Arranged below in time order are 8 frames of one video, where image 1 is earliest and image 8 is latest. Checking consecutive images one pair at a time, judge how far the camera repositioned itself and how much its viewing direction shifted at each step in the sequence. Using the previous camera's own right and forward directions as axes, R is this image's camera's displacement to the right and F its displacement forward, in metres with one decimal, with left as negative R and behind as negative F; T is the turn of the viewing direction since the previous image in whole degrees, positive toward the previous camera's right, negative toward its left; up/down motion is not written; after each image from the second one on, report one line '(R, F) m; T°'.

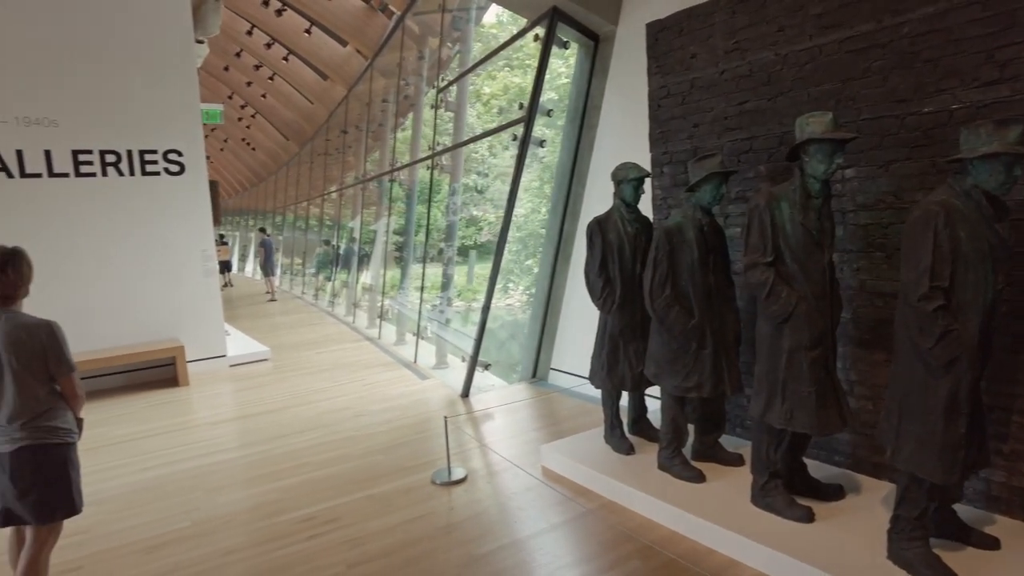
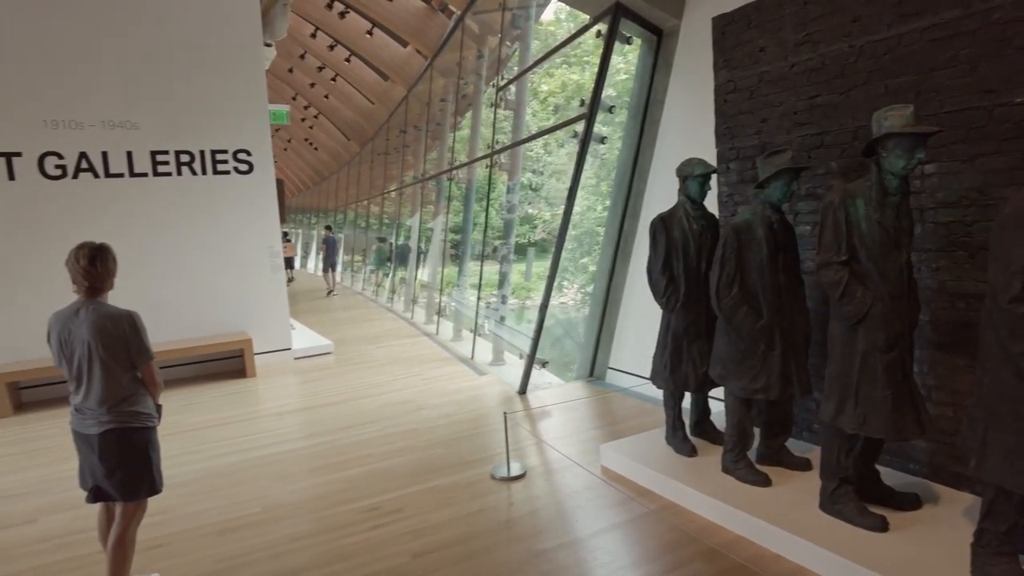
(-0.1, 0.0) m; -5°
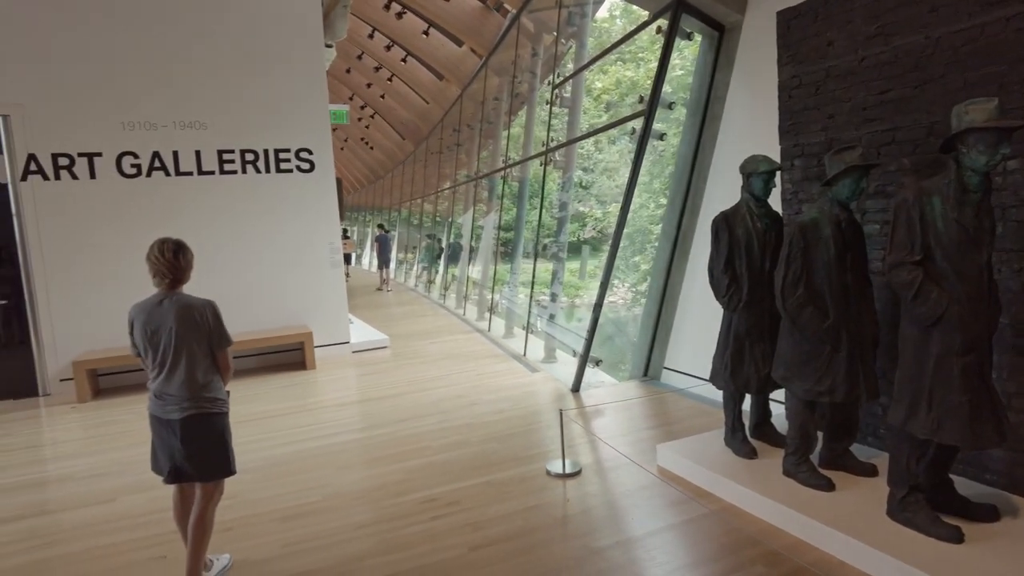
(-0.1, 0.0) m; -4°
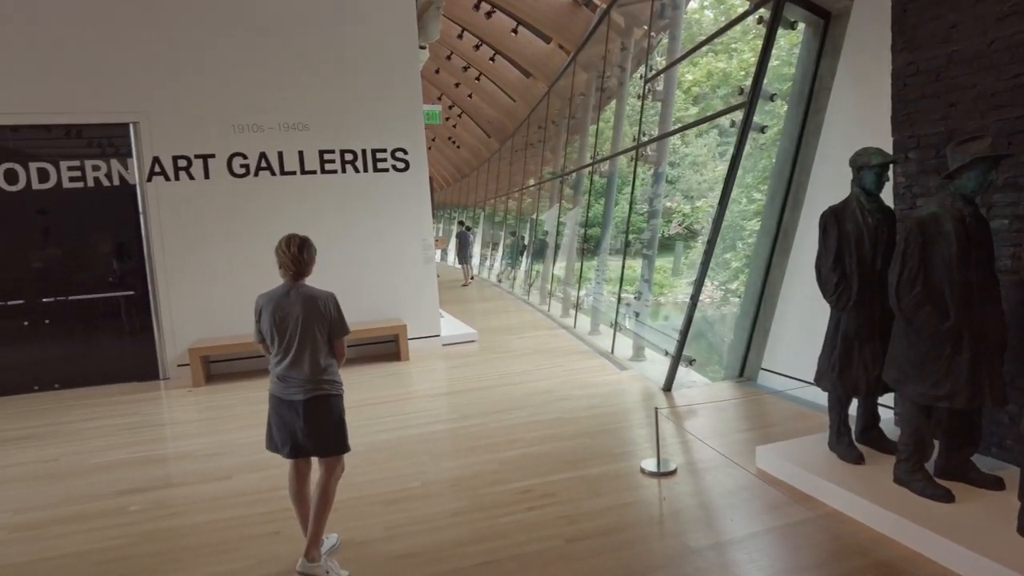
(-0.1, -0.1) m; -7°
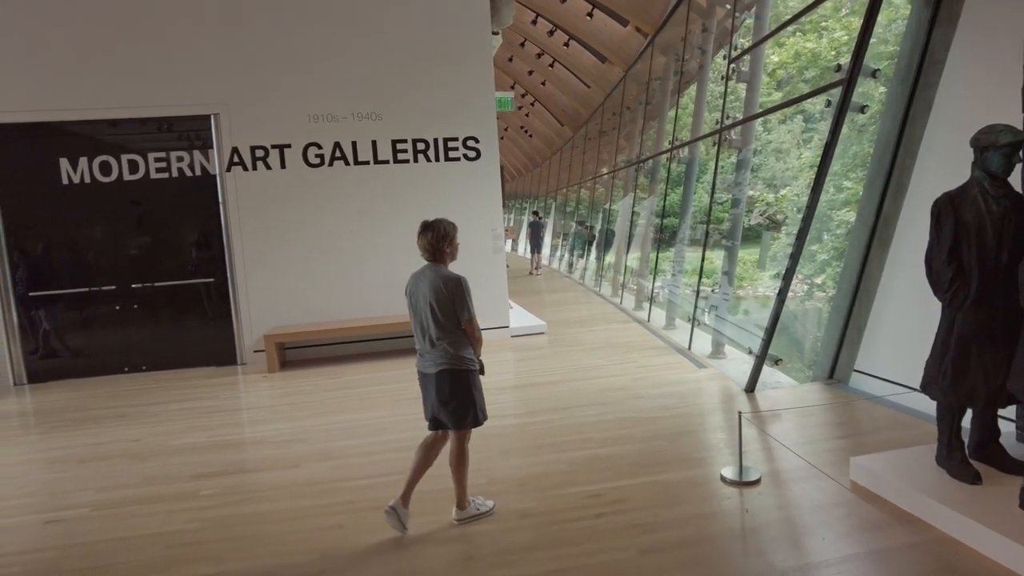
(0.0, +0.2) m; -7°
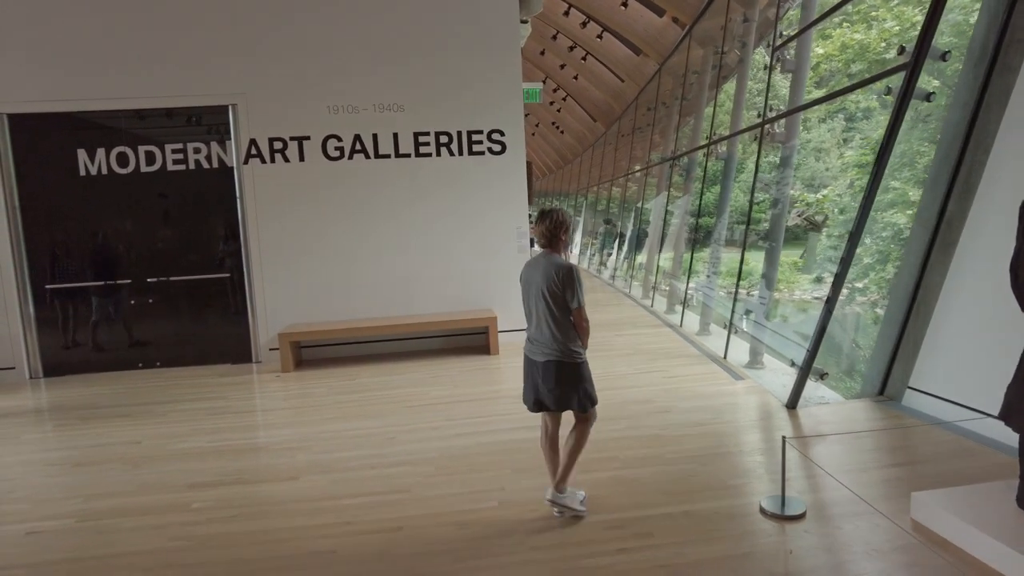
(+0.1, +0.3) m; -3°
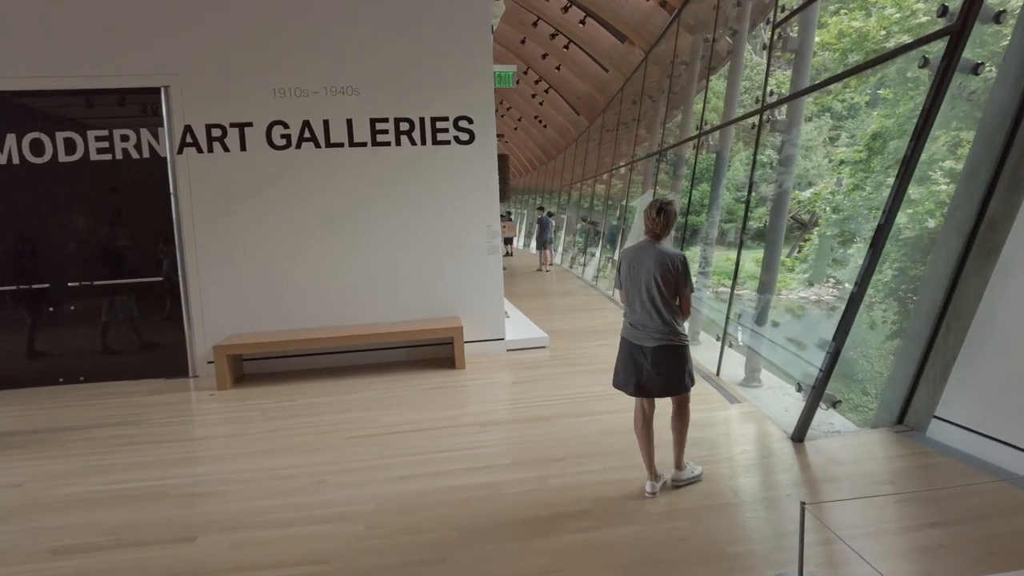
(+0.2, +0.6) m; +1°
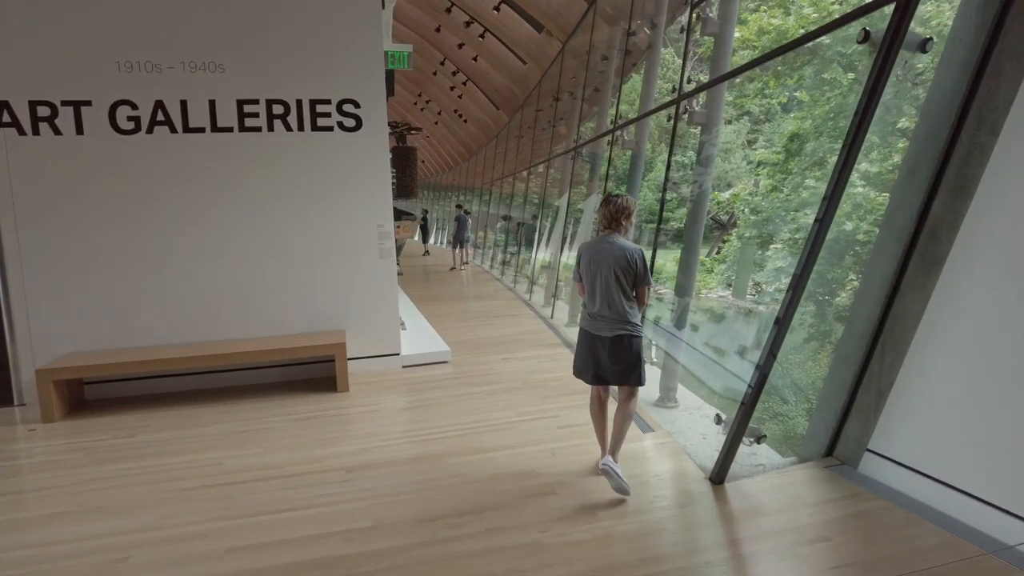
(+0.3, +0.6) m; +6°
